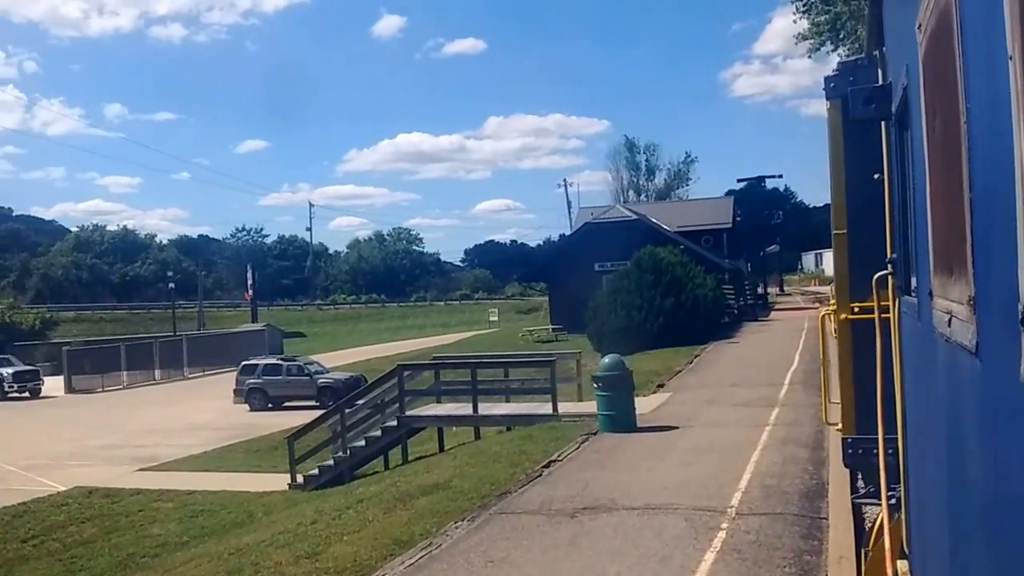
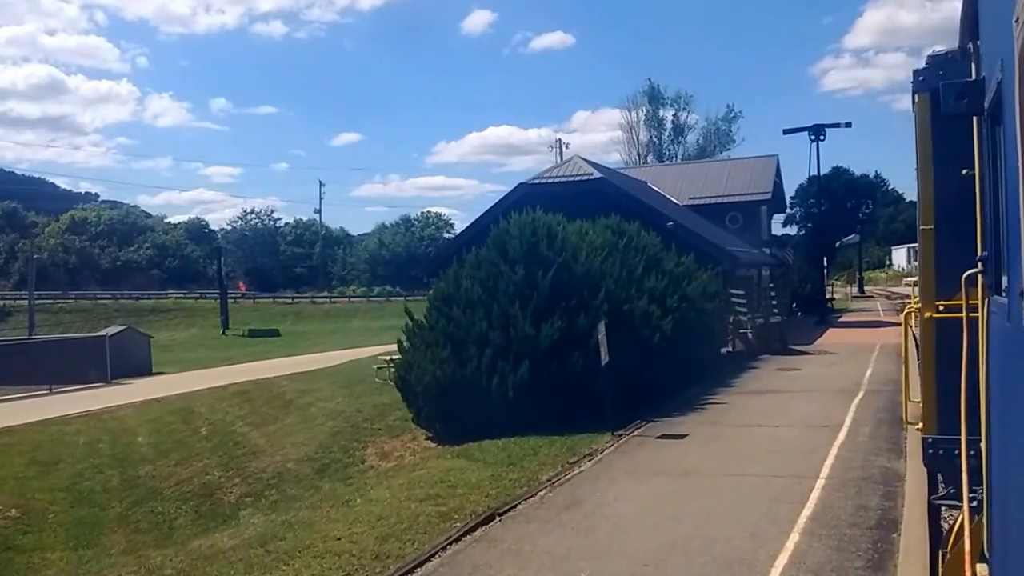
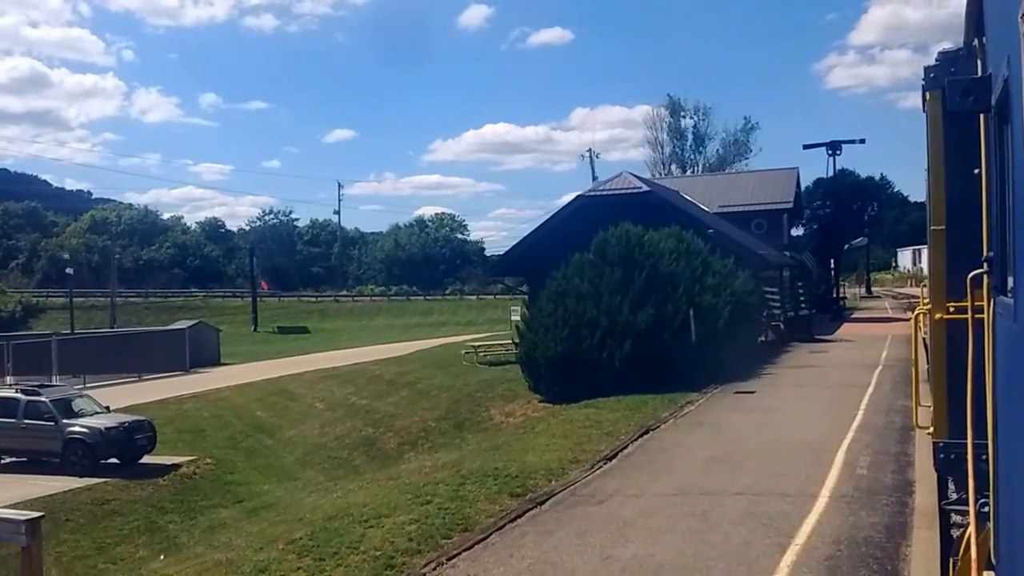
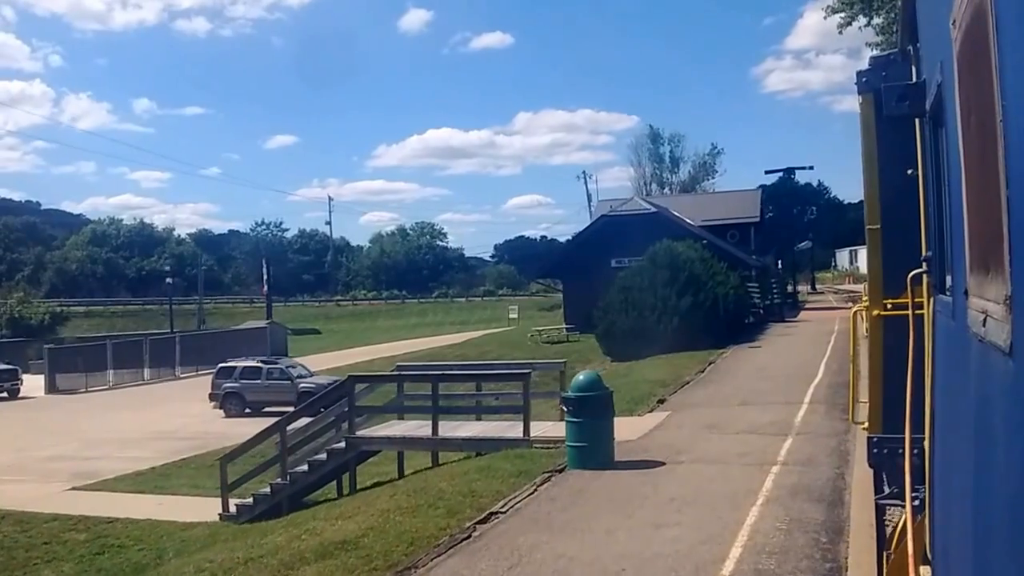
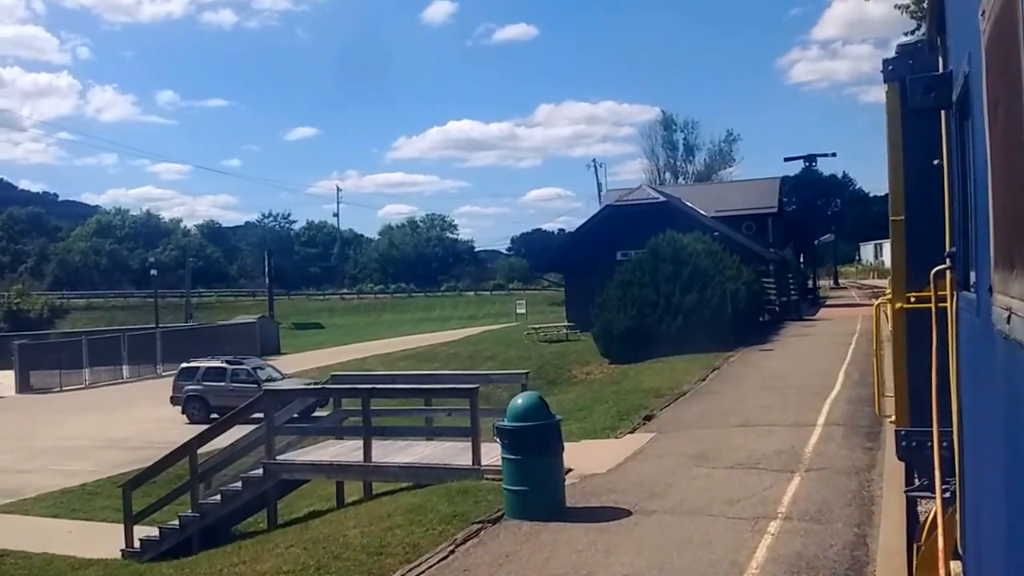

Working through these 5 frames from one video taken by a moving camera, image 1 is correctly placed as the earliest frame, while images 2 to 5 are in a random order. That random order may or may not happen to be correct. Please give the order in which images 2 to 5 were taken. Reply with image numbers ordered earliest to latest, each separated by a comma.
4, 5, 3, 2
